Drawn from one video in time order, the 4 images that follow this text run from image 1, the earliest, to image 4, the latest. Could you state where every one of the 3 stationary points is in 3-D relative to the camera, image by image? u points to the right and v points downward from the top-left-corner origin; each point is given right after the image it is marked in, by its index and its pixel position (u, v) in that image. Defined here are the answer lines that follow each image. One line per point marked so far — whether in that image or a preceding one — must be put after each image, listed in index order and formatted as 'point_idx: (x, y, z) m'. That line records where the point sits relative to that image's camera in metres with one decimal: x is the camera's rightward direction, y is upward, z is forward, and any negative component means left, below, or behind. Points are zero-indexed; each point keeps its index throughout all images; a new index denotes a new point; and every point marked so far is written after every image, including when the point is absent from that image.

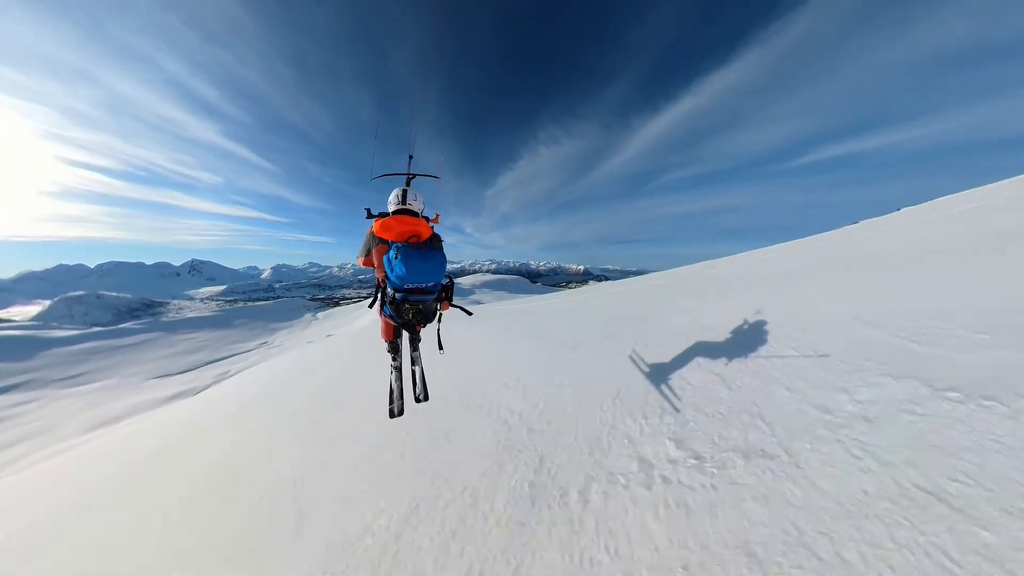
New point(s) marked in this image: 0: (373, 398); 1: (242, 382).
0: (-4.3, -2.6, +9.6) m
1: (-12.2, -4.0, +15.0) m
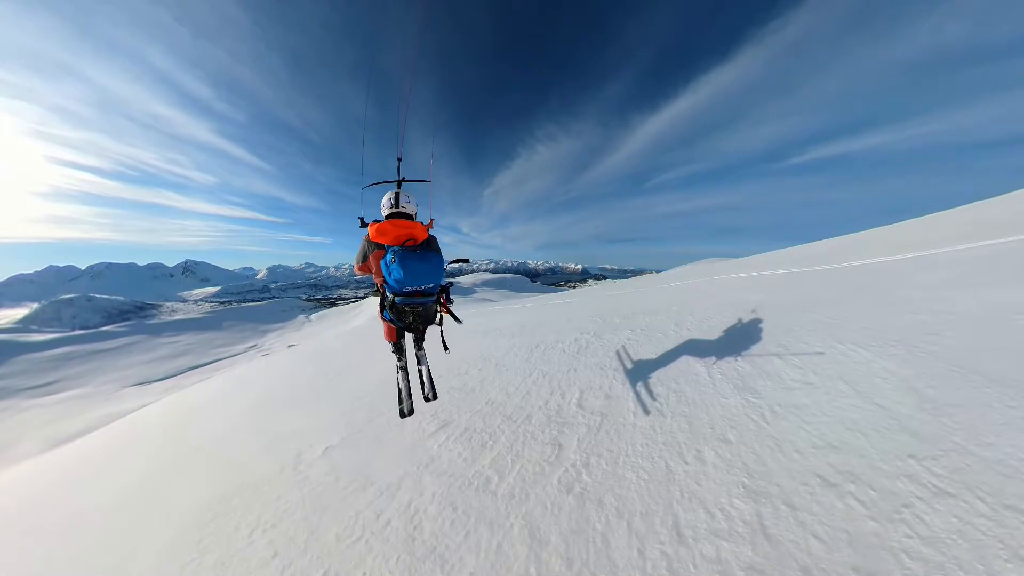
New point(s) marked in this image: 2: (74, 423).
0: (-3.9, -2.5, +8.4) m
1: (-11.8, -3.9, +13.9) m
2: (-24.7, -7.6, +19.4) m
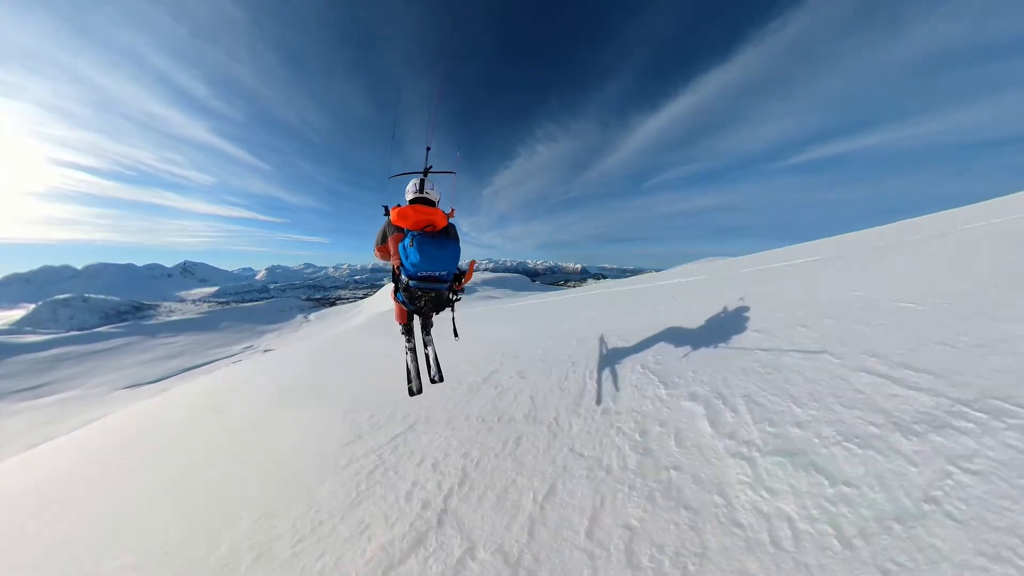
0: (-3.8, -2.4, +8.1) m
1: (-11.7, -3.9, +13.5) m
2: (-24.6, -7.6, +19.0) m
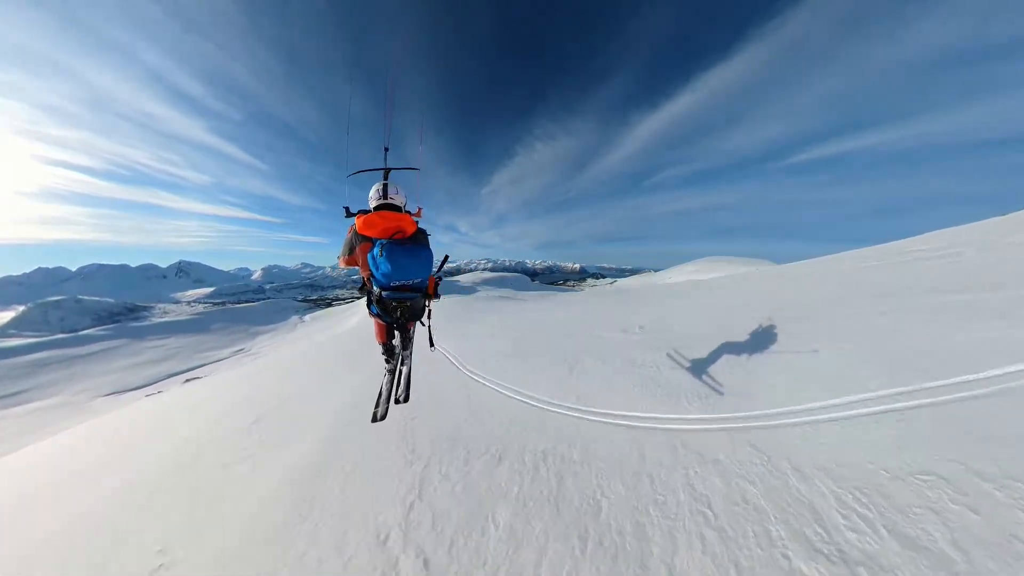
0: (-3.5, -2.4, +7.3) m
1: (-11.5, -3.9, +12.7) m
2: (-24.3, -7.7, +18.2) m
